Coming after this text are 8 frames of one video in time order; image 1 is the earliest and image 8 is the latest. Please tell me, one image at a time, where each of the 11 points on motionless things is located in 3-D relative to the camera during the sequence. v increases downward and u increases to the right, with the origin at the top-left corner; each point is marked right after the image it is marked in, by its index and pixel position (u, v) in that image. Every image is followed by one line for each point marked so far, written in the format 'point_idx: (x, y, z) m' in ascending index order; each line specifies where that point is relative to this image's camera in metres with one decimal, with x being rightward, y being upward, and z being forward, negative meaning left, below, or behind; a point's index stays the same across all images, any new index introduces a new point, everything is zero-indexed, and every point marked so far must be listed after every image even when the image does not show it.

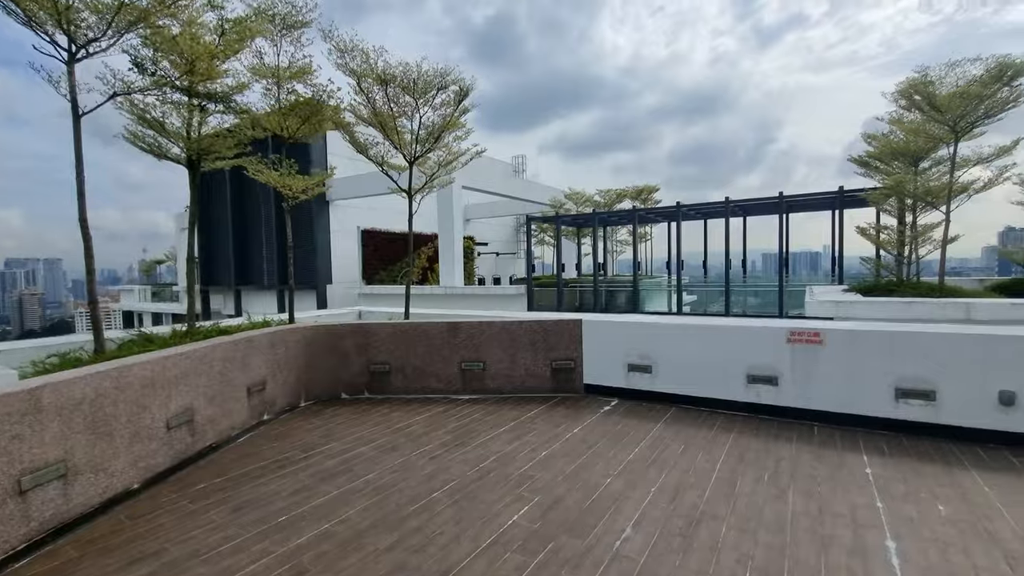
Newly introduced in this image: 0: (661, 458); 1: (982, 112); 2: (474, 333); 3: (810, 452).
0: (+0.9, -1.0, +2.9) m
1: (+6.5, +2.5, +6.8) m
2: (-0.4, -0.4, +4.6) m
3: (+1.8, -1.0, +3.0) m
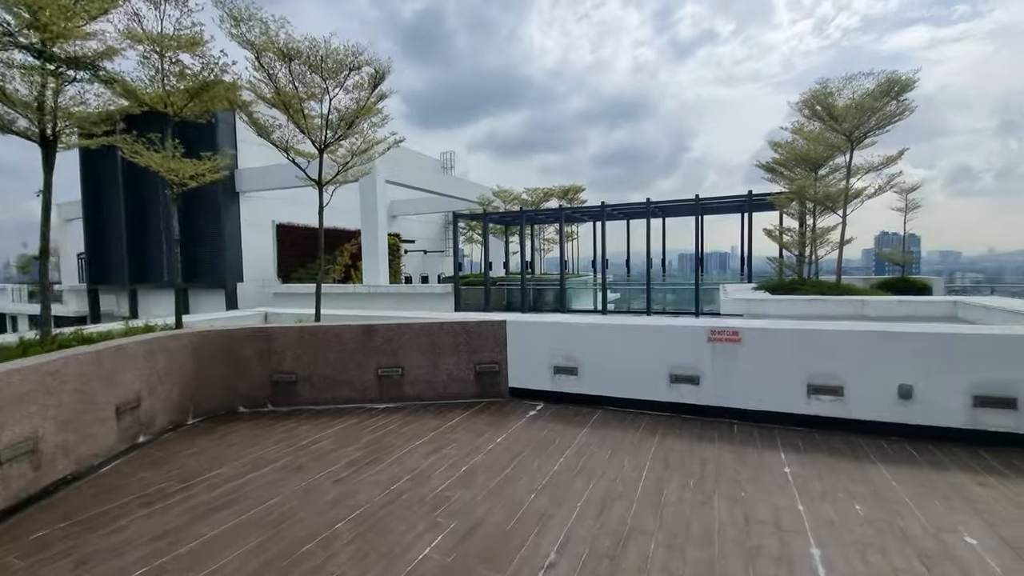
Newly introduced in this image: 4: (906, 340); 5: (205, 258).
0: (+0.4, -1.0, +2.8) m
1: (+5.4, +2.5, +7.4) m
2: (-1.1, -0.4, +4.3) m
3: (+1.3, -1.0, +3.0) m
4: (+2.6, -0.3, +3.2) m
5: (-10.1, +1.0, +16.3) m
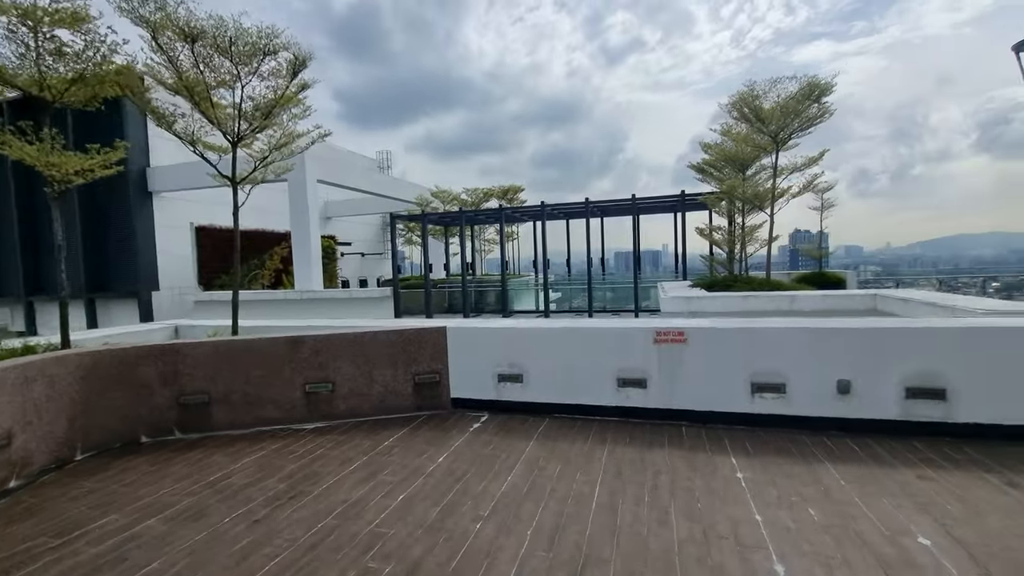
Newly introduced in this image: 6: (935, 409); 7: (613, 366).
0: (+0.1, -1.0, +2.6) m
1: (+4.5, +2.6, +7.8) m
2: (-1.5, -0.5, +3.9) m
3: (+1.0, -1.0, +2.9) m
4: (+2.2, -0.3, +3.3) m
5: (-12.0, +0.7, +14.8) m
6: (+2.7, -0.8, +3.1) m
7: (+0.8, -0.6, +3.7) m
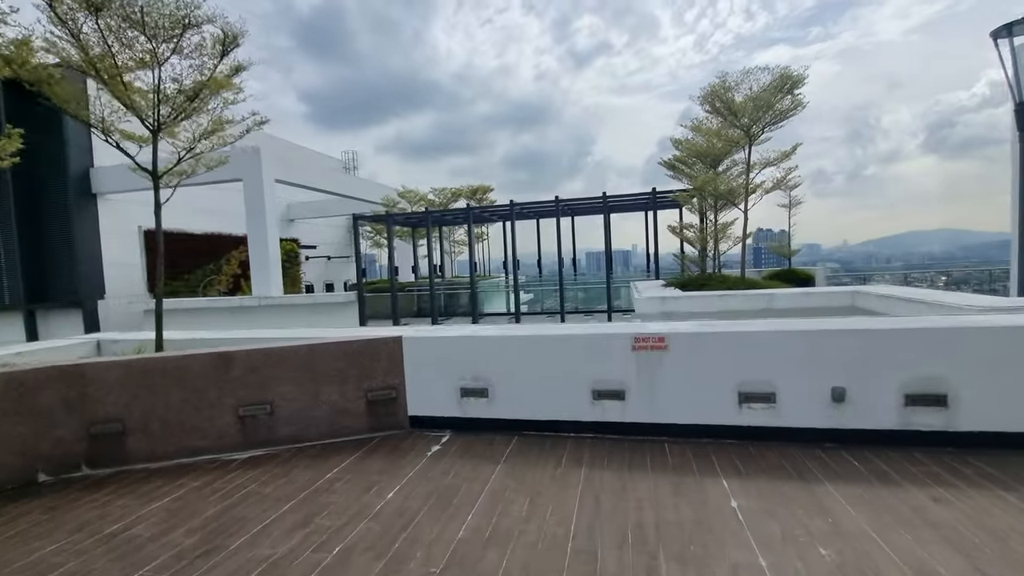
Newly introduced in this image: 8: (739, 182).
0: (0.0, -1.1, +2.2) m
1: (+4.0, +2.6, +7.6) m
2: (-1.8, -0.5, +3.4) m
3: (+0.8, -1.0, +2.5) m
4: (+2.0, -0.3, +3.0) m
5: (-12.8, +0.4, +13.7) m
6: (+2.5, -0.8, +2.9) m
7: (+0.5, -0.6, +3.4) m
8: (+3.6, +1.7, +7.9) m
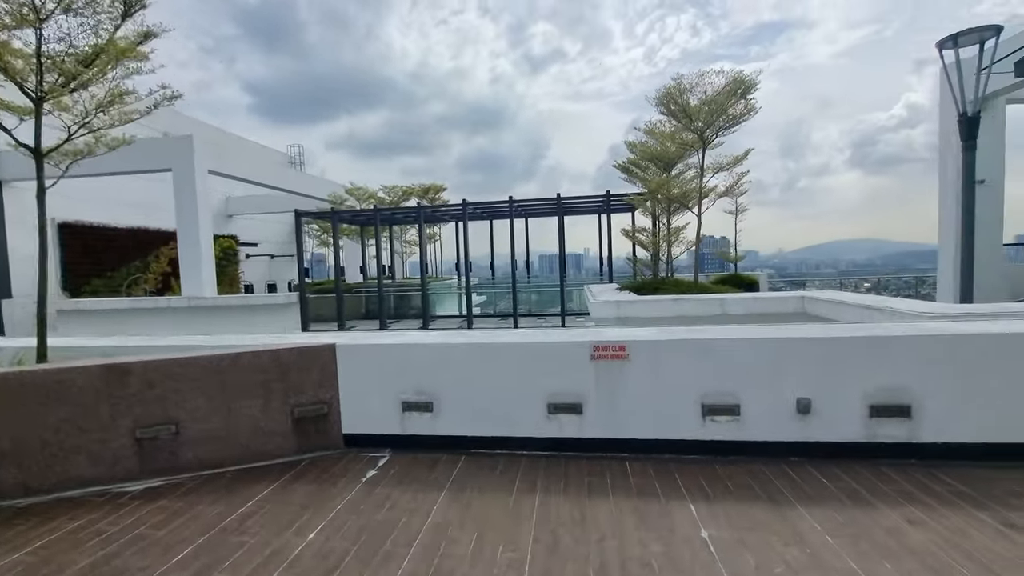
0: (-0.3, -1.1, +1.9) m
1: (+3.2, +2.5, +7.7) m
2: (-2.1, -0.5, +2.9) m
3: (+0.6, -1.0, +2.3) m
4: (+1.7, -0.3, +2.9) m
5: (-14.1, +0.5, +12.2) m
6: (+2.2, -0.8, +2.8) m
7: (+0.2, -0.6, +3.1) m
8: (+2.9, +1.6, +7.9) m
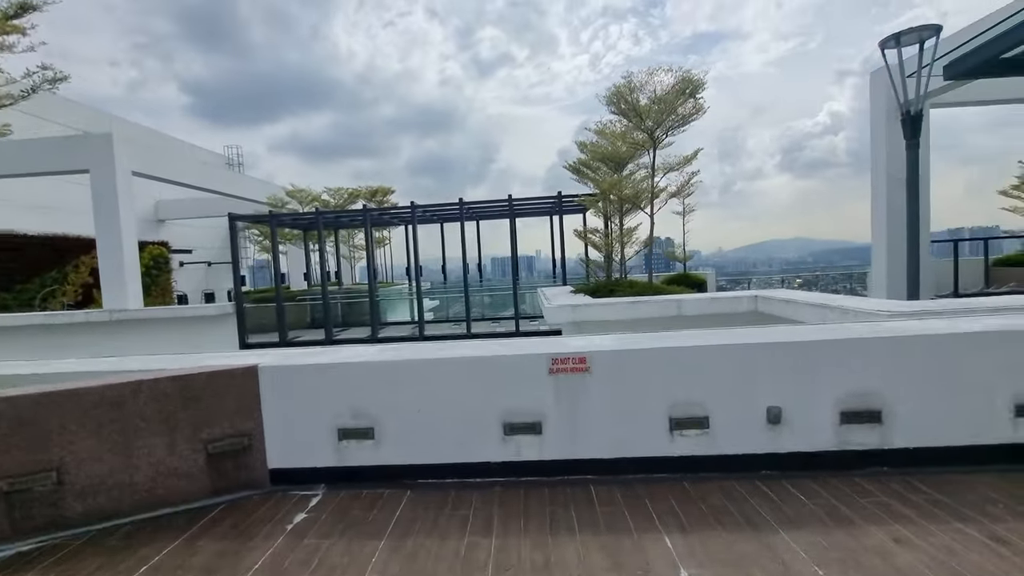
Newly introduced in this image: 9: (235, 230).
0: (-0.4, -1.1, +1.5) m
1: (+2.5, +2.5, +7.6) m
2: (-2.3, -0.6, +2.4) m
3: (+0.4, -1.1, +2.0) m
4: (+1.4, -0.4, +2.7) m
5: (-15.1, +0.1, +10.5) m
6: (+1.9, -0.8, +2.7) m
7: (-0.1, -0.7, +2.8) m
8: (+2.1, +1.6, +7.8) m
9: (-6.1, +1.3, +10.9) m
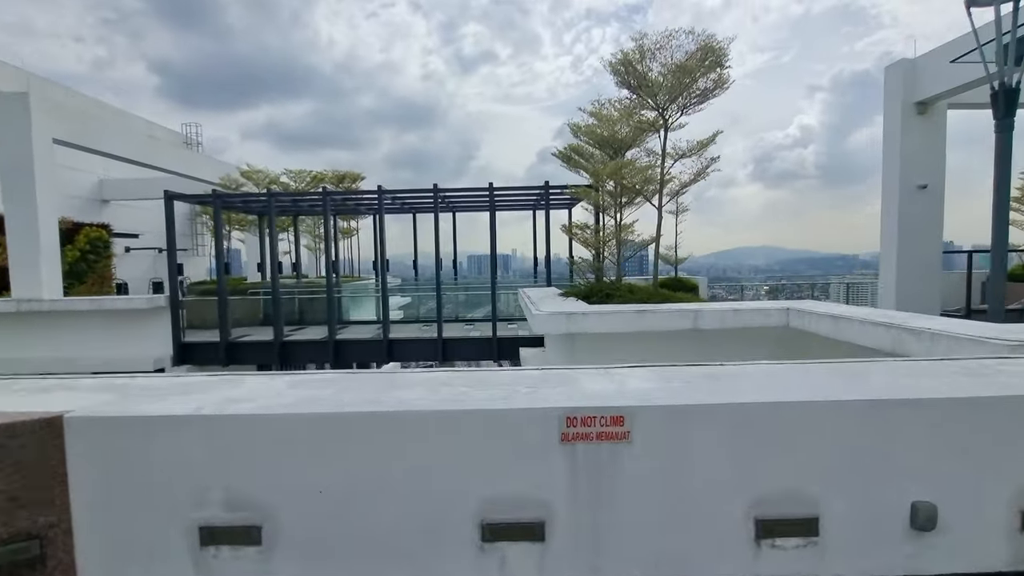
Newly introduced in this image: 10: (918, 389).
0: (-0.4, -1.1, +0.4) m
1: (+2.3, +2.4, +6.6) m
2: (-2.4, -0.6, +1.2) m
3: (+0.3, -1.1, +0.9) m
4: (+1.4, -0.4, +1.7) m
5: (-15.5, +0.6, +8.6) m
6: (+1.9, -0.9, +1.7) m
7: (-0.1, -0.7, +1.7) m
8: (+1.9, +1.5, +6.8) m
9: (-6.5, +1.5, +9.4) m
10: (+1.5, -0.4, +1.8) m
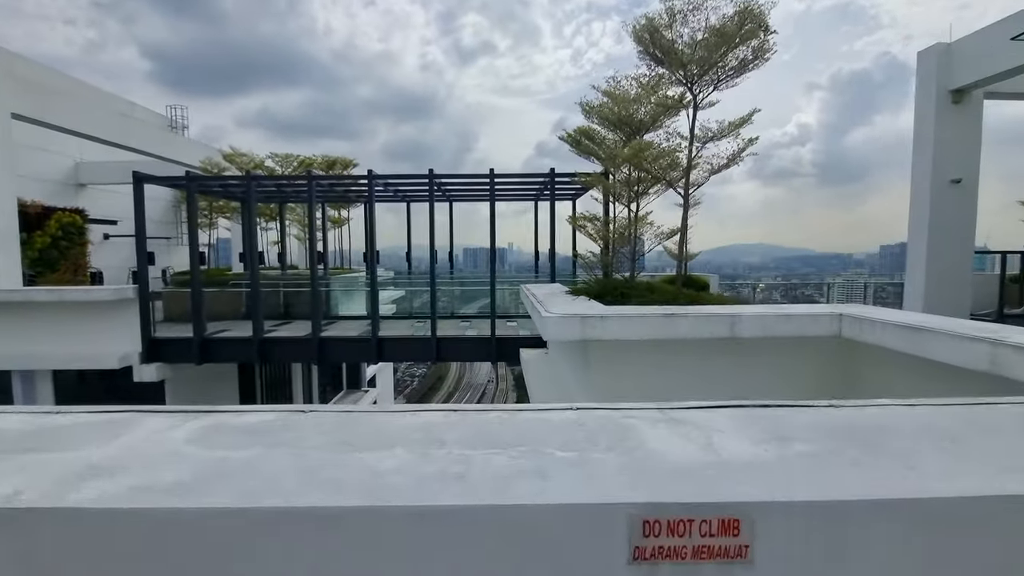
0: (-0.3, -1.2, -0.3) m
1: (+2.3, +2.4, +5.9) m
2: (-2.3, -0.6, +0.5) m
3: (+0.4, -1.1, +0.2) m
4: (+1.4, -0.5, +1.0) m
5: (-15.5, +0.9, +7.8) m
6: (+1.9, -0.9, +1.0) m
7: (-0.1, -0.7, +1.0) m
8: (+1.9, +1.5, +6.1) m
9: (-6.5, +1.7, +8.7) m
10: (+1.6, -0.4, +1.1) m
